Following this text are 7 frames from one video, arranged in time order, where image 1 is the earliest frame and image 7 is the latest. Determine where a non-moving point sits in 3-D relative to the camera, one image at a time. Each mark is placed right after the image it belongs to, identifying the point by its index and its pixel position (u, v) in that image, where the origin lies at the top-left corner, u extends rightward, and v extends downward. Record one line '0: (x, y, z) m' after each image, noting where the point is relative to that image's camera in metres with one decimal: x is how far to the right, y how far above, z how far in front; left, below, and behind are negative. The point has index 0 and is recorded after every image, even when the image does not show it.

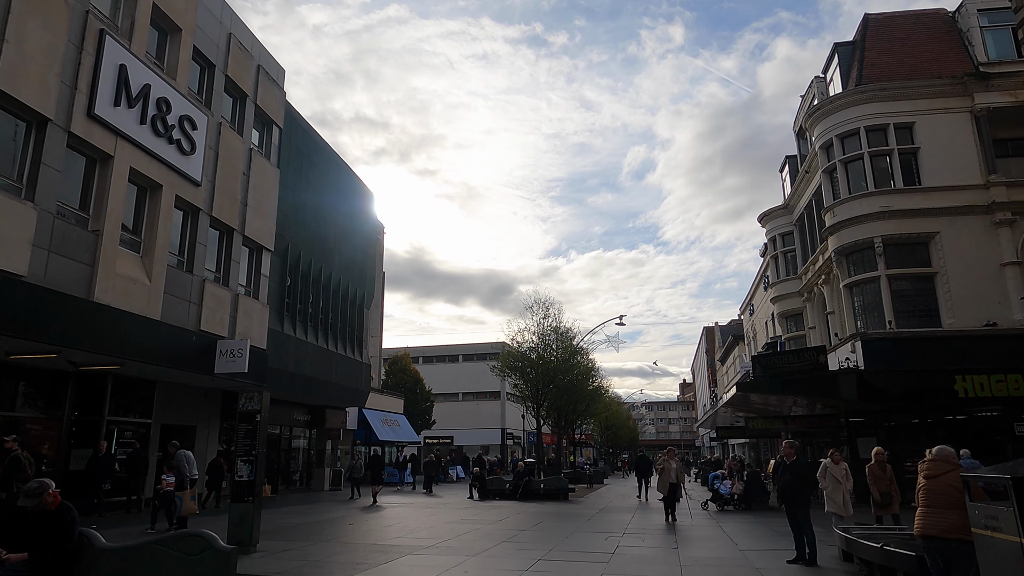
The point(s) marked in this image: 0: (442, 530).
0: (-1.5, -5.0, +13.8) m
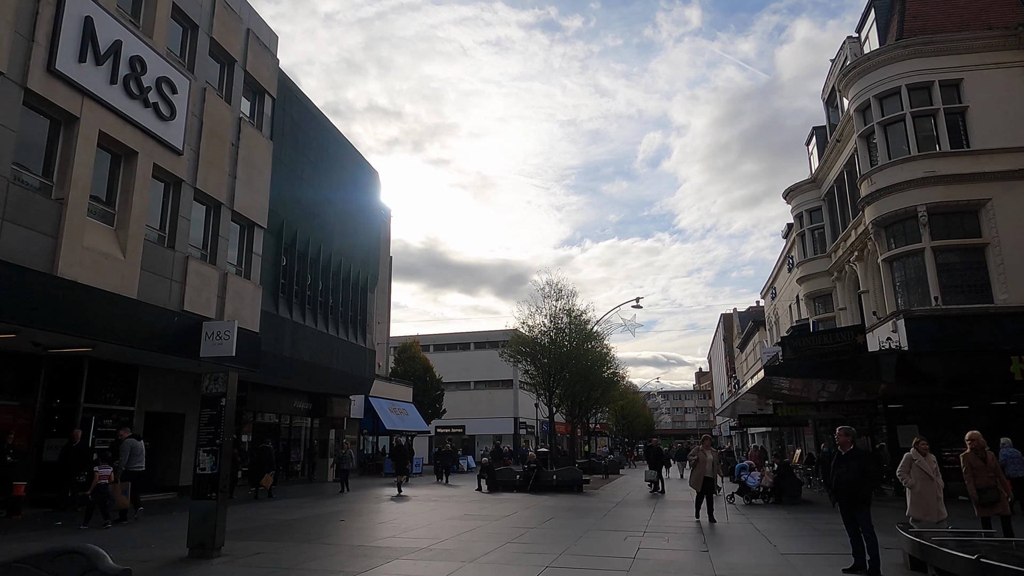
0: (-1.3, -4.5, +12.4) m
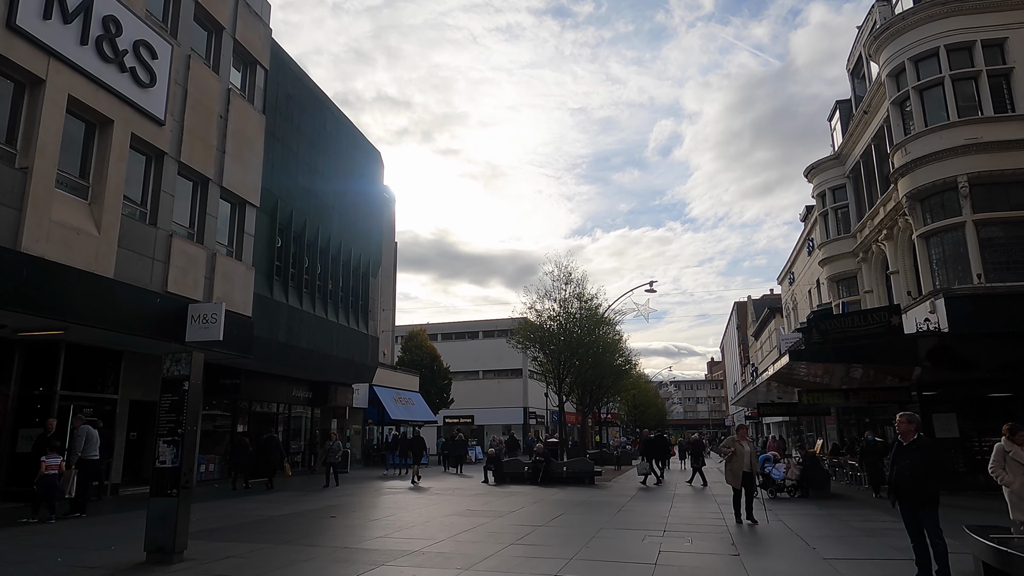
0: (-1.3, -4.0, +11.2) m
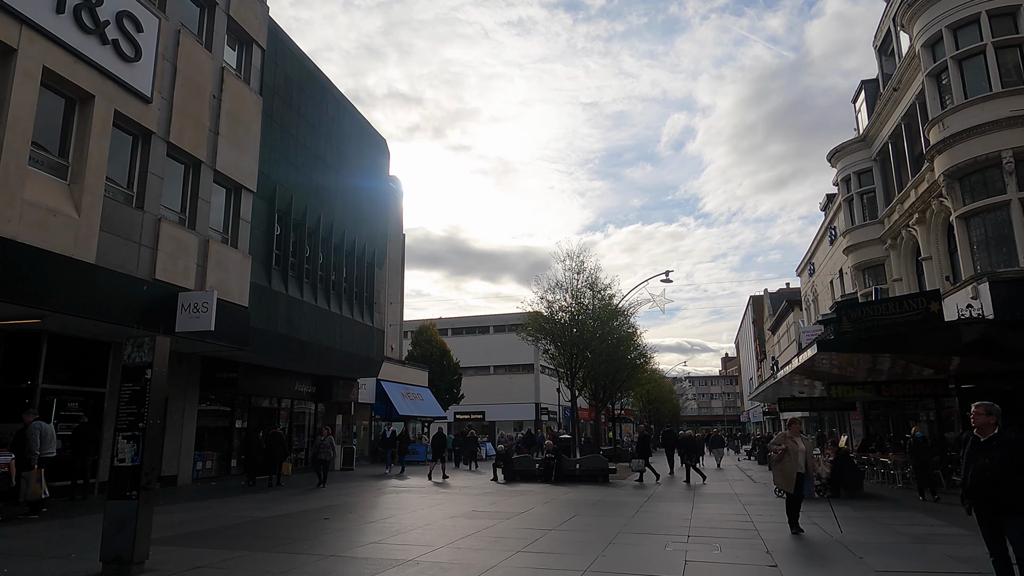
0: (-1.1, -3.7, +10.2) m
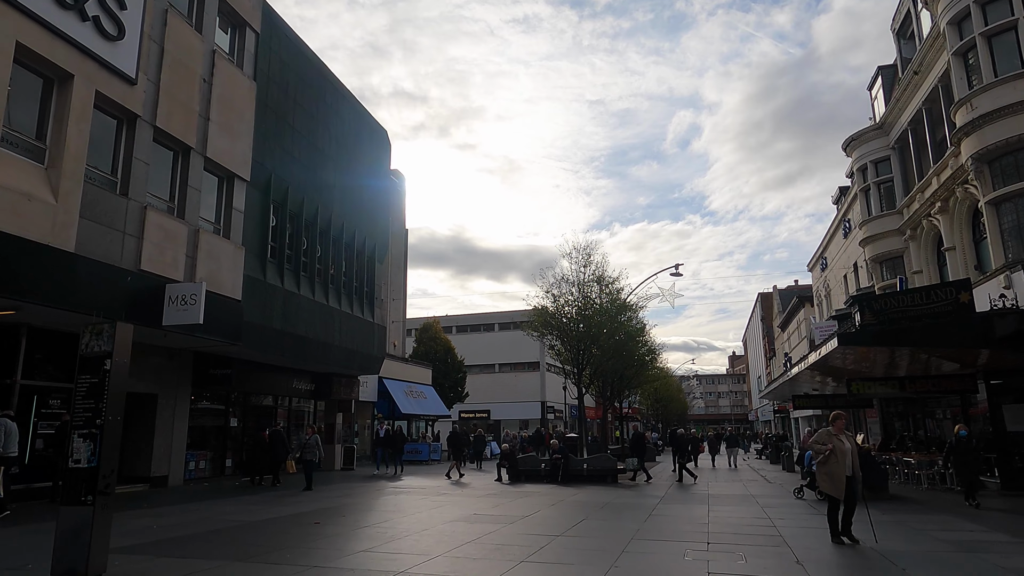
0: (-1.1, -3.5, +9.4) m
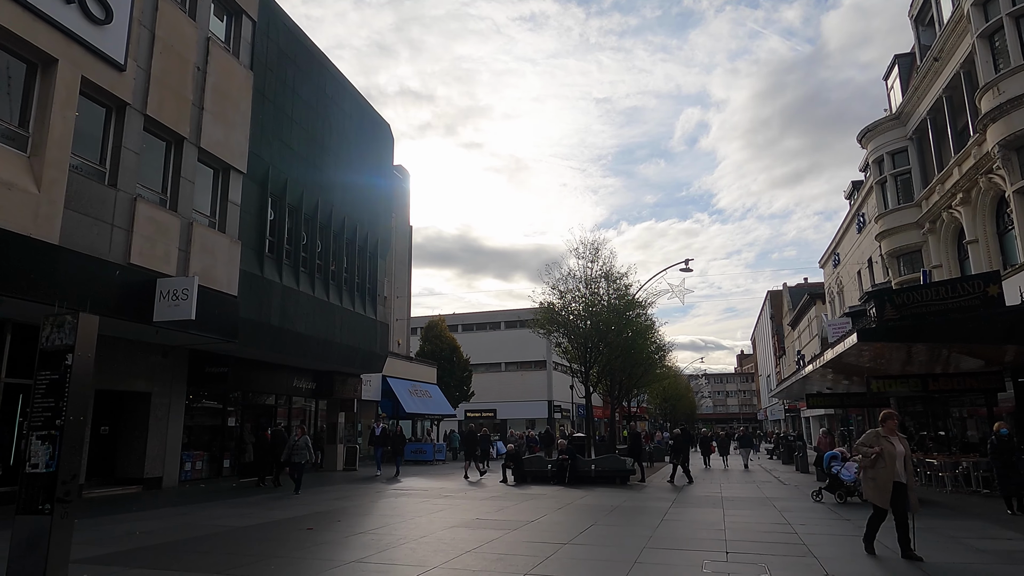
0: (-1.0, -3.4, +8.8) m
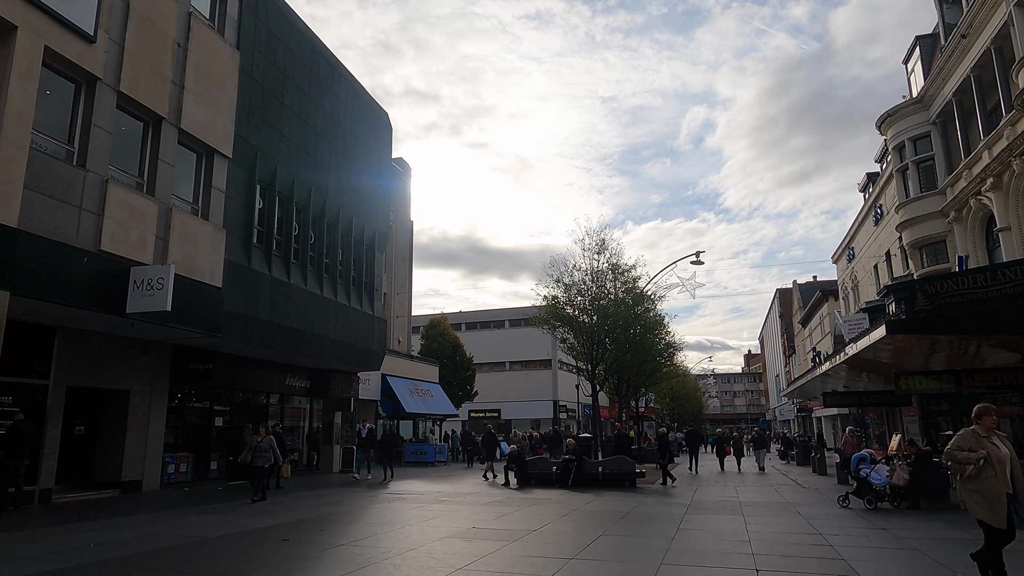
0: (-1.1, -3.2, +7.8) m
